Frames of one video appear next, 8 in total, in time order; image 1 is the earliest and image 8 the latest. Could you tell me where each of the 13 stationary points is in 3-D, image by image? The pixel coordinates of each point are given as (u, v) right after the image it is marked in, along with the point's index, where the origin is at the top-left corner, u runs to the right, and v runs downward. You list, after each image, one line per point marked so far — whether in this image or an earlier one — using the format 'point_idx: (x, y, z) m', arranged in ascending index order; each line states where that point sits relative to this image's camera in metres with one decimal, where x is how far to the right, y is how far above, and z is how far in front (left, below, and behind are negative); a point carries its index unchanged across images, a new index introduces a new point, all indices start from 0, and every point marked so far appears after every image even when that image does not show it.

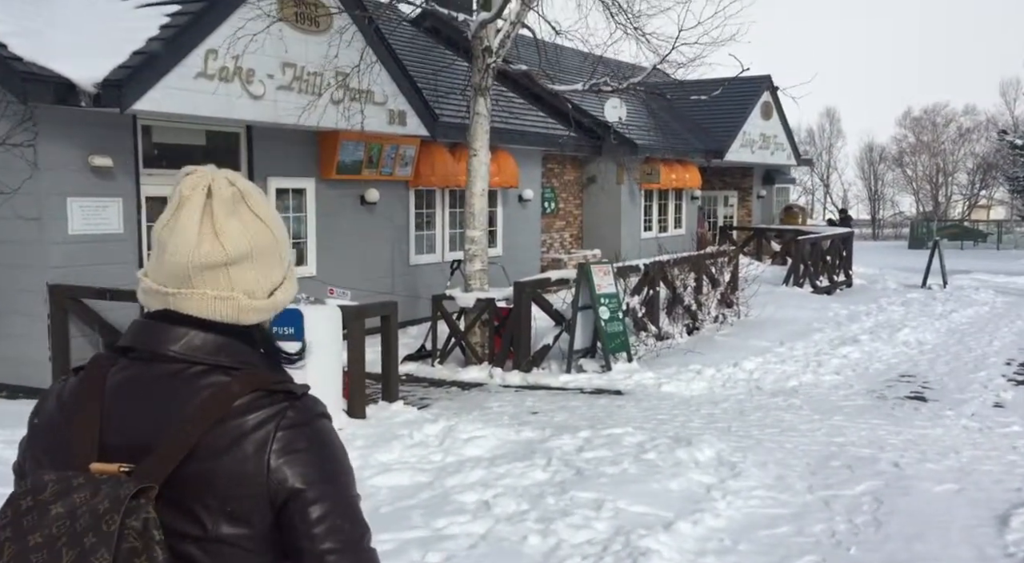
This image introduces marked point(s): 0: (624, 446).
0: (+0.7, -1.1, +6.4) m
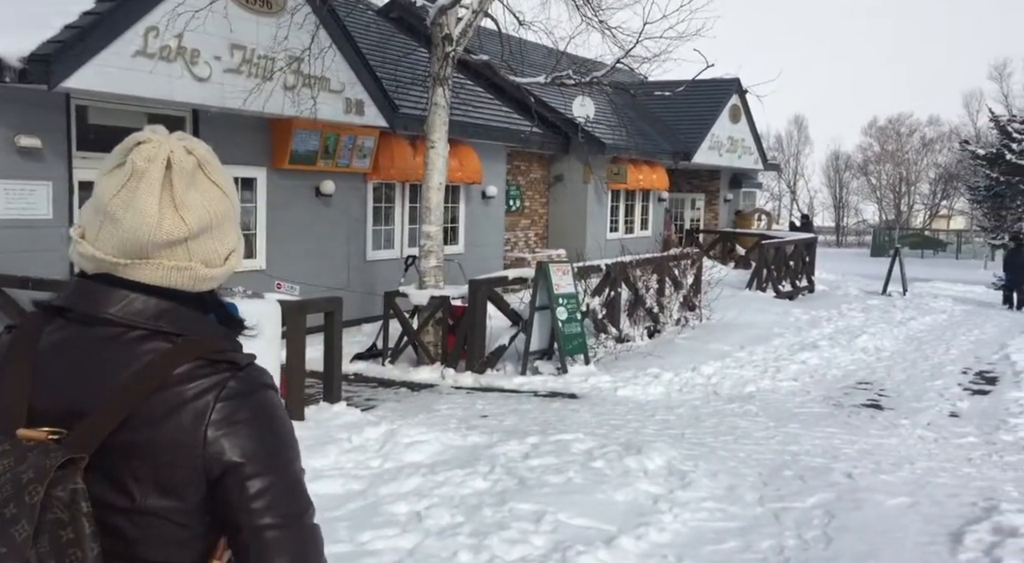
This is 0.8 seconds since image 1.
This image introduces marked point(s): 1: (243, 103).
0: (+0.4, -1.1, +6.2) m
1: (-2.9, +1.9, +10.3) m
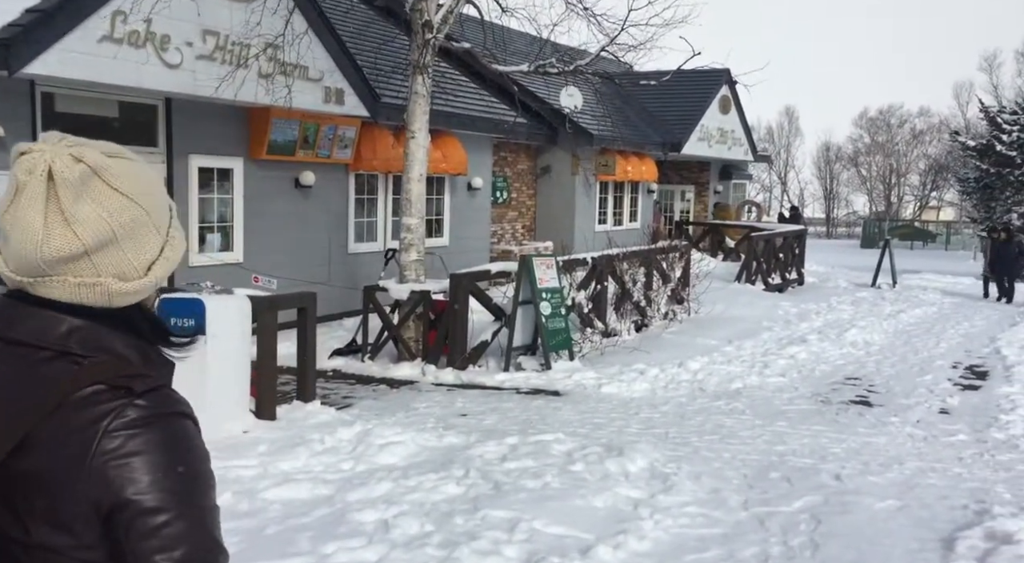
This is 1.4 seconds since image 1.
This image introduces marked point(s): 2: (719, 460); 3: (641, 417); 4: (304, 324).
0: (+0.2, -1.1, +6.0) m
1: (-3.0, +1.9, +10.0) m
2: (+1.3, -1.1, +6.0) m
3: (+1.0, -1.0, +7.3) m
4: (-1.6, -0.3, +7.7) m
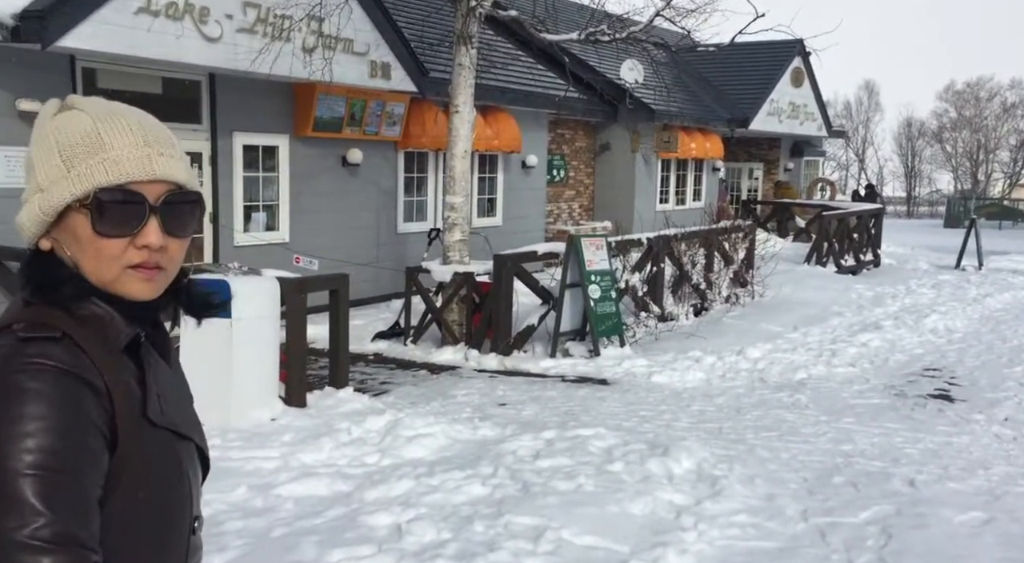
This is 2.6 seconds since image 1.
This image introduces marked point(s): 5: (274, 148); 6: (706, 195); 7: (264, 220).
0: (+0.4, -1.0, +5.5) m
1: (-2.6, +2.1, +9.6) m
2: (+1.5, -1.0, +5.4) m
3: (+1.3, -0.9, +6.7) m
4: (-1.3, -0.2, +7.3) m
5: (-2.6, +1.5, +10.9) m
6: (+3.9, +1.7, +19.6) m
7: (-2.8, +0.7, +10.9) m
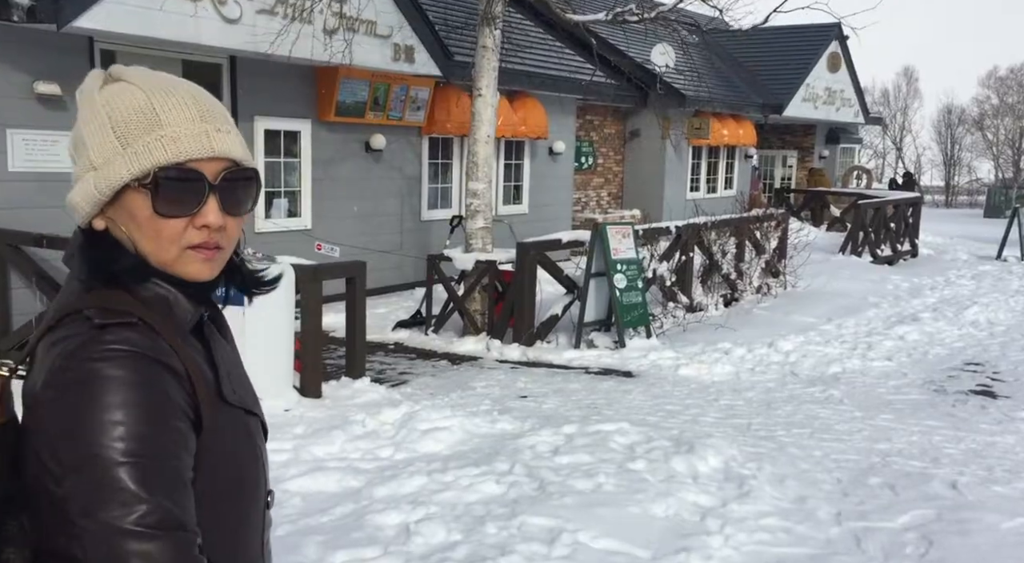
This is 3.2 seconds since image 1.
0: (+0.5, -0.9, +5.2) m
1: (-2.3, +2.3, +9.5) m
2: (+1.6, -0.9, +5.1) m
3: (+1.4, -0.8, +6.5) m
4: (-1.2, -0.1, +7.1) m
5: (-2.4, +1.6, +10.7) m
6: (+4.5, +1.9, +19.3) m
7: (-2.5, +0.8, +10.7) m
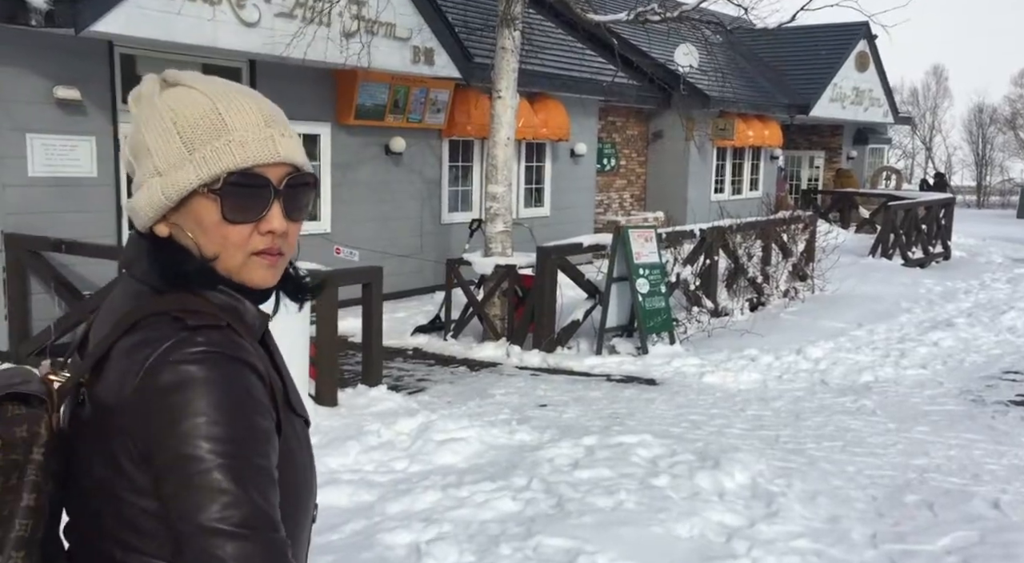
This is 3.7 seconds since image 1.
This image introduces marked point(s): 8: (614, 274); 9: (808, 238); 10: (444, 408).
0: (+0.6, -0.9, +5.0) m
1: (-2.1, +2.2, +9.3) m
2: (+1.6, -1.0, +4.9) m
3: (+1.5, -0.9, +6.2) m
4: (-1.0, -0.2, +7.0) m
5: (-2.1, +1.6, +10.6) m
6: (+4.9, +1.9, +18.9) m
7: (-2.3, +0.8, +10.6) m
8: (+0.9, +0.1, +8.1) m
9: (+3.4, +0.5, +11.4) m
10: (-0.5, -0.9, +6.6) m
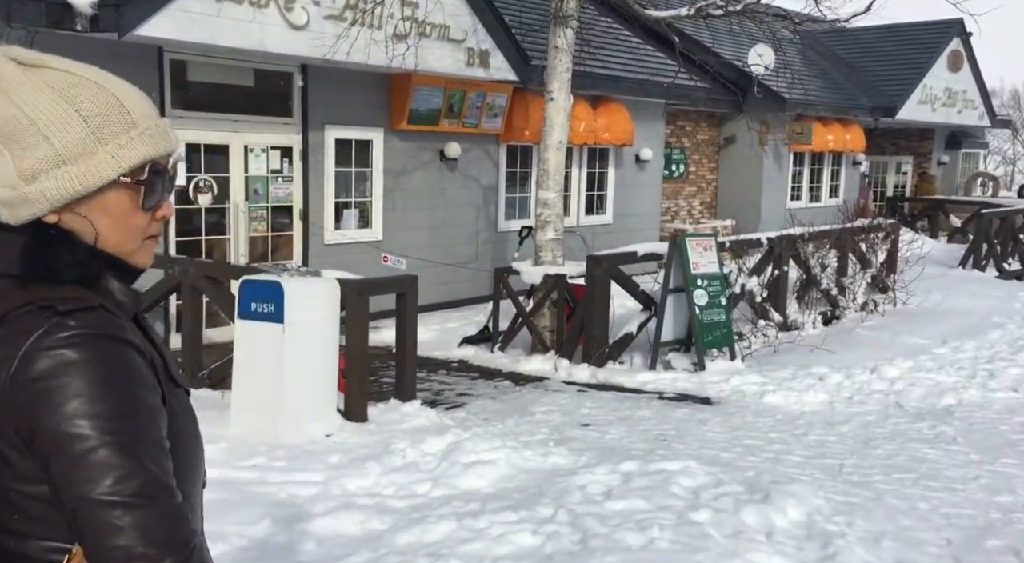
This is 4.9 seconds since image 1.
0: (+0.7, -1.0, +4.5) m
1: (-1.6, +2.1, +9.0) m
2: (+1.8, -1.0, +4.3) m
3: (+1.7, -0.9, +5.6) m
4: (-0.7, -0.2, +6.6) m
5: (-1.5, +1.5, +10.3) m
6: (+6.2, +1.7, +18.1) m
7: (-1.7, +0.7, +10.3) m
8: (+1.2, 0.0, +7.6) m
9: (+4.1, +0.4, +10.6) m
10: (-0.2, -0.9, +6.2) m
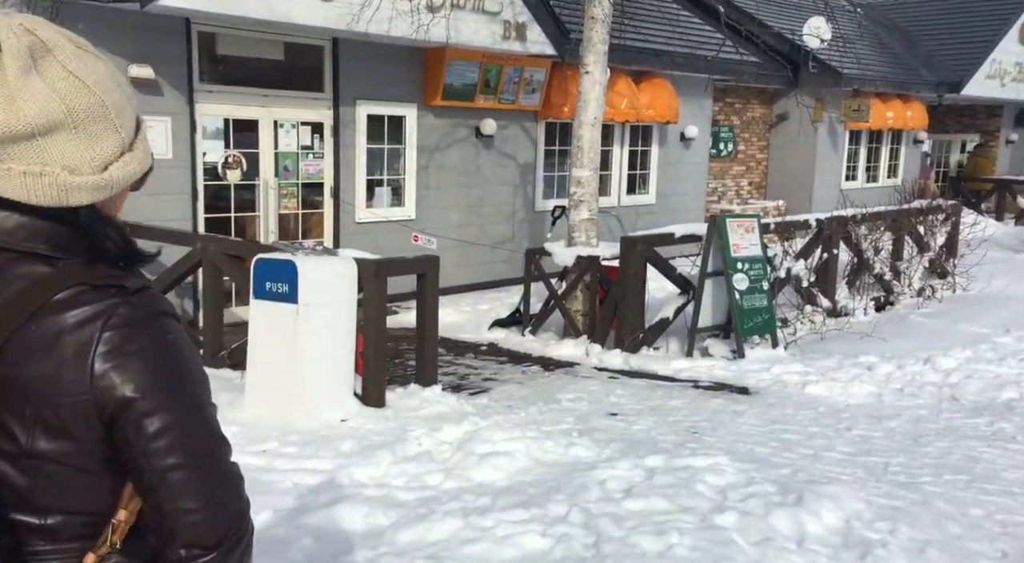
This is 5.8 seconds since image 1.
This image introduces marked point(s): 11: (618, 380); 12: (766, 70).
0: (+0.8, -0.9, +4.1) m
1: (-1.3, +2.3, +8.8) m
2: (+1.8, -1.0, +3.9) m
3: (+1.8, -0.8, +5.2) m
4: (-0.6, -0.1, +6.3) m
5: (-1.1, +1.7, +10.0) m
6: (+7.0, +1.9, +17.3) m
7: (-1.3, +0.9, +10.1) m
8: (+1.5, +0.1, +7.2) m
9: (+4.5, +0.5, +10.0) m
10: (-0.1, -0.8, +5.9) m
11: (+0.7, -0.7, +6.7) m
12: (+3.4, +2.9, +13.2) m
